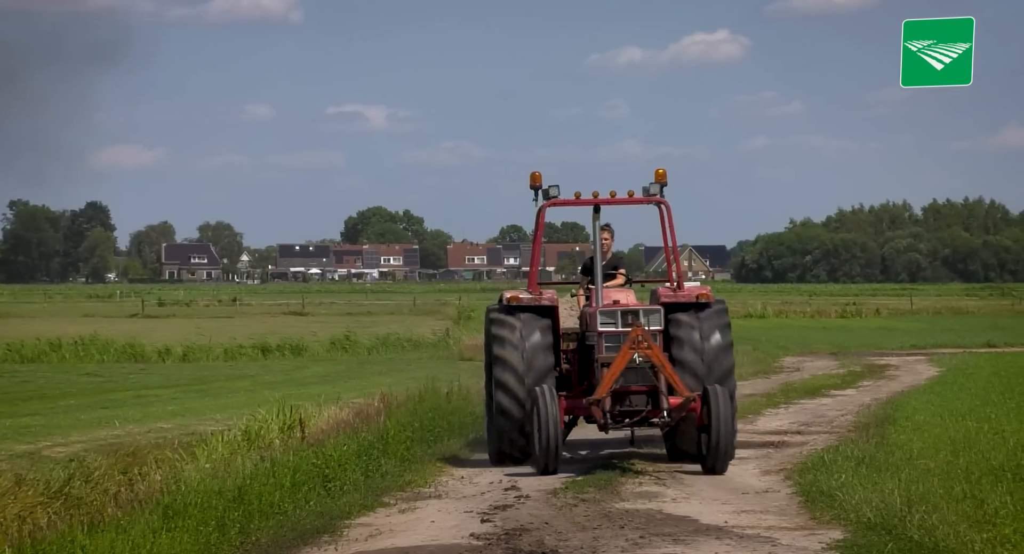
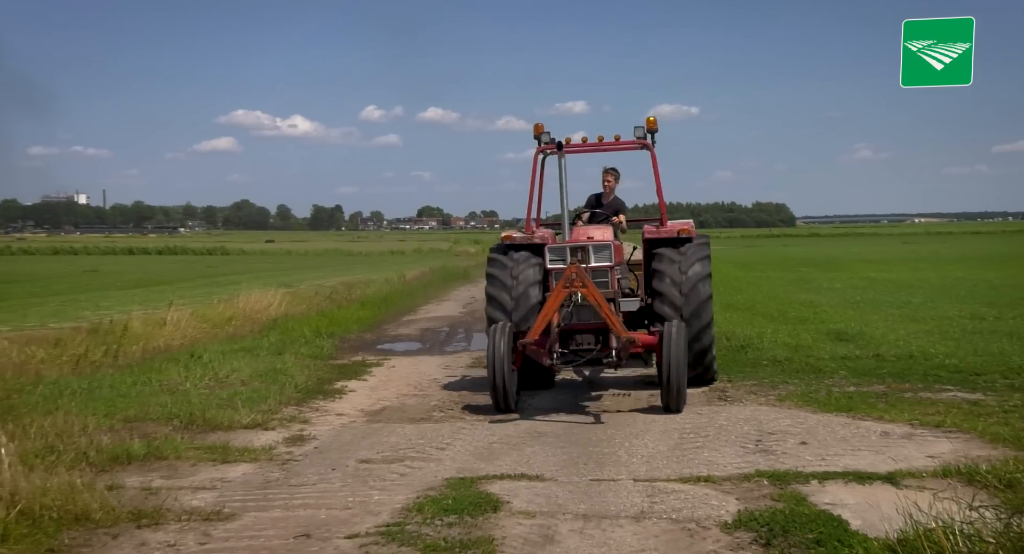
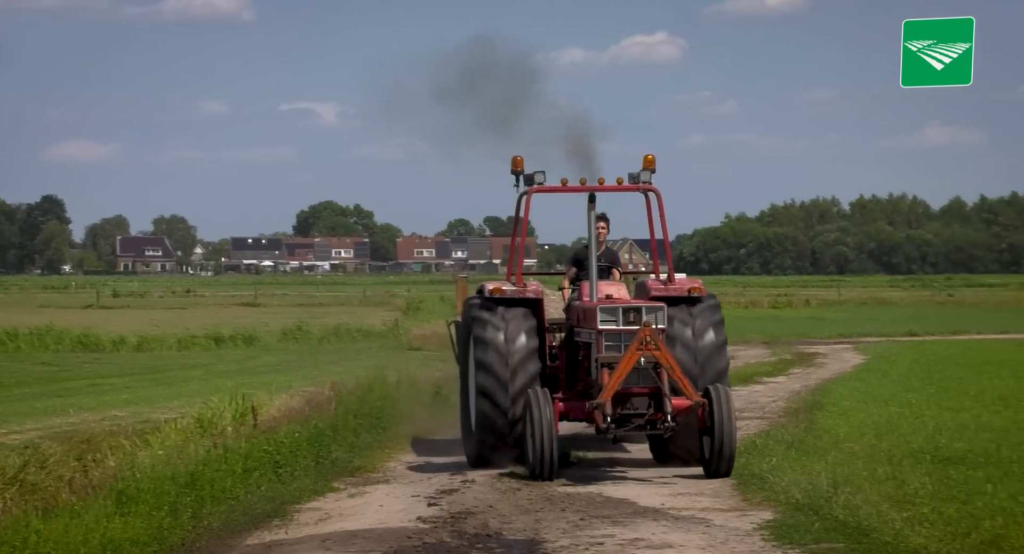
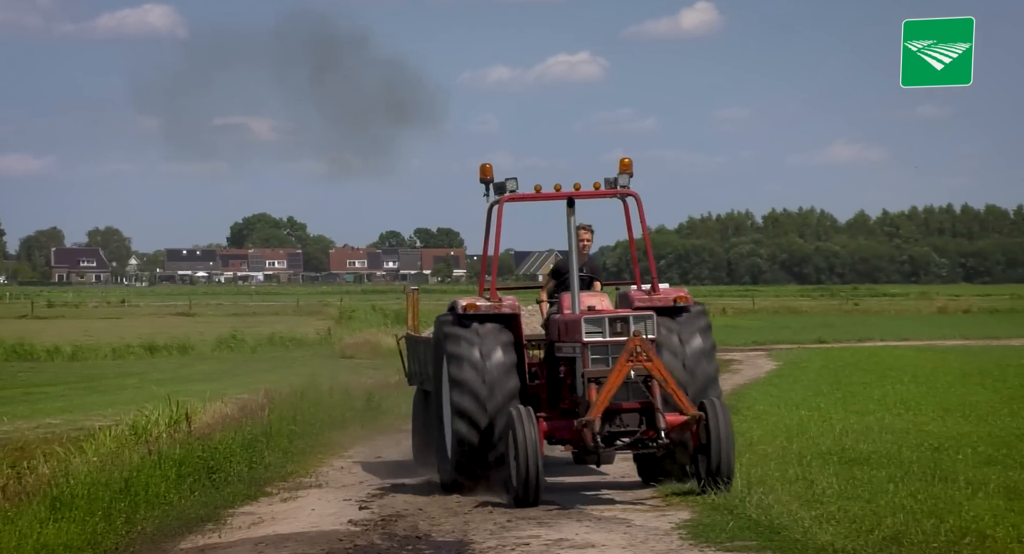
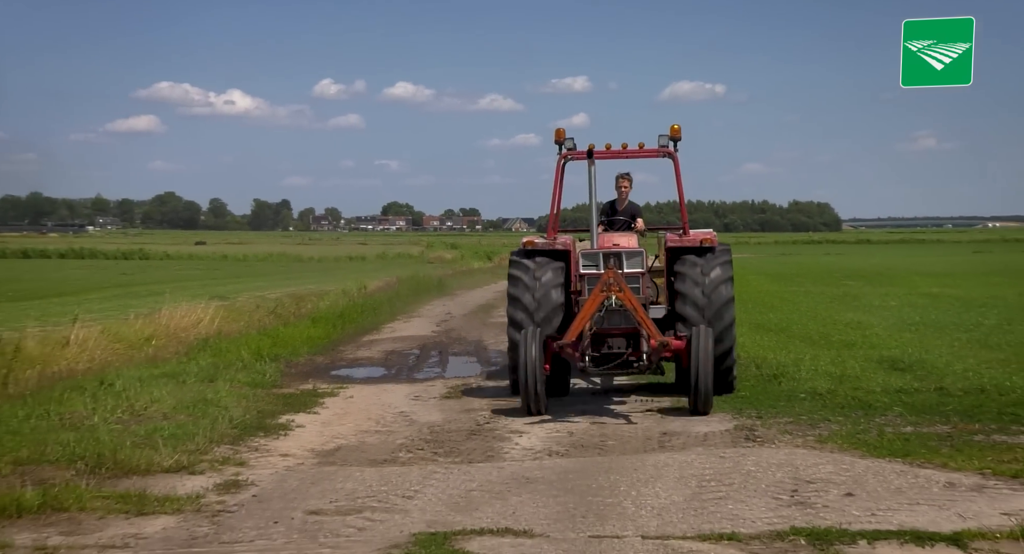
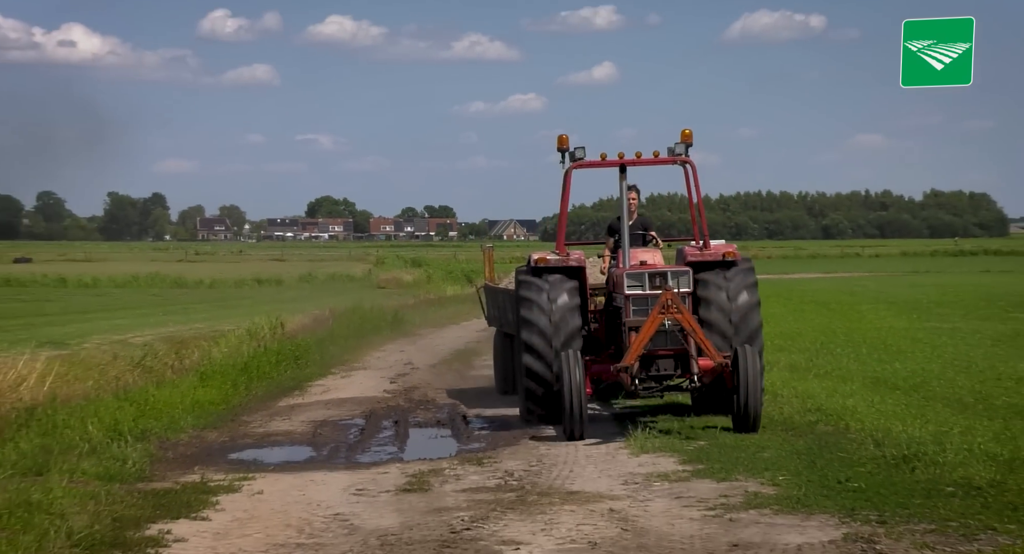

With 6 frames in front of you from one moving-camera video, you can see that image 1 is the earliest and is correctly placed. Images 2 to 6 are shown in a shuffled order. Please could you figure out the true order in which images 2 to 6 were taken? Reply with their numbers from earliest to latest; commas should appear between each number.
3, 4, 6, 5, 2
